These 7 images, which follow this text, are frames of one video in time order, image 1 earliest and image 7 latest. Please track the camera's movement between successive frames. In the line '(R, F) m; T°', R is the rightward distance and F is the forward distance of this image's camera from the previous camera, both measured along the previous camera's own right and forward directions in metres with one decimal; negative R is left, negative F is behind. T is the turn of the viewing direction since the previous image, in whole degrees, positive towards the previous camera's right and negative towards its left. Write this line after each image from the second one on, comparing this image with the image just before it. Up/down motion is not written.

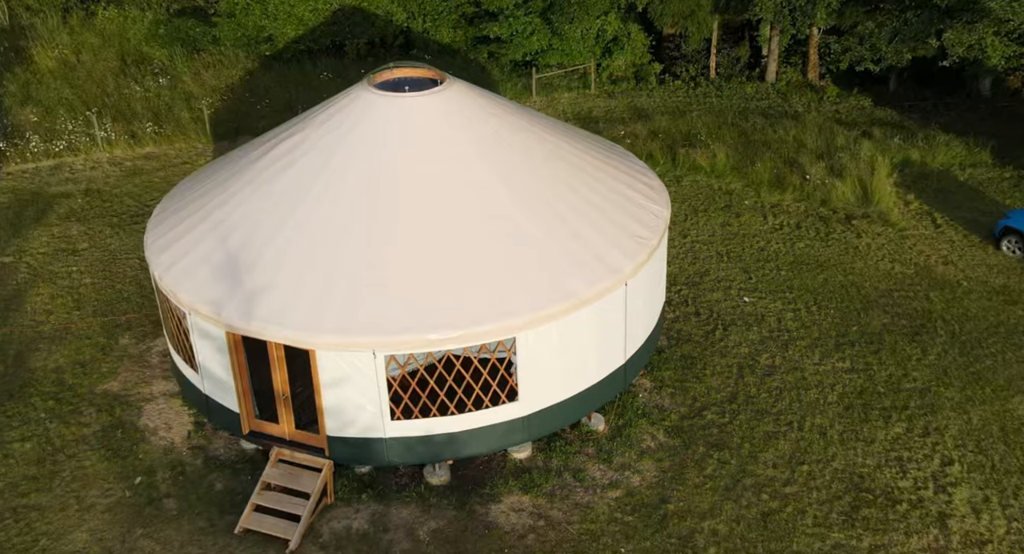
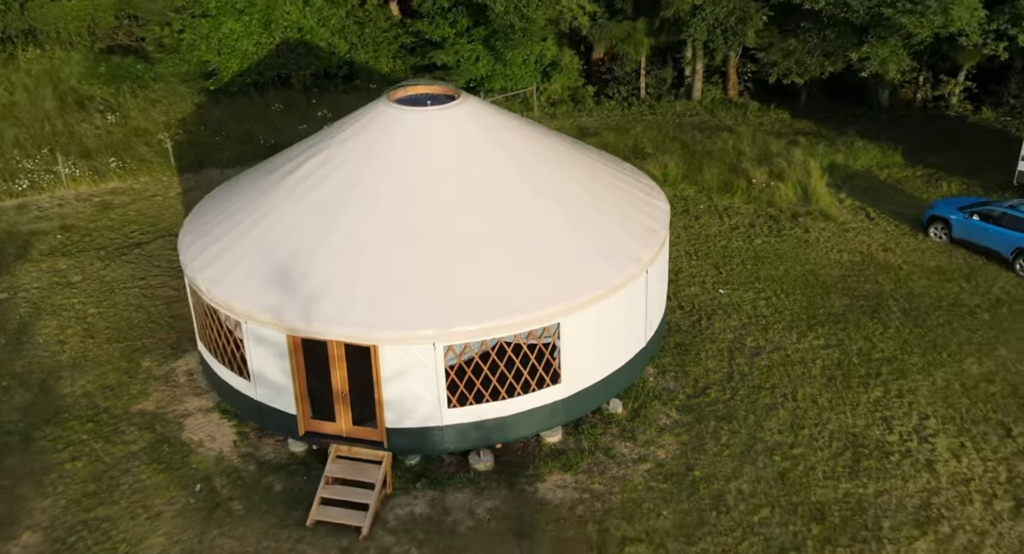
(-1.4, -0.6) m; +6°
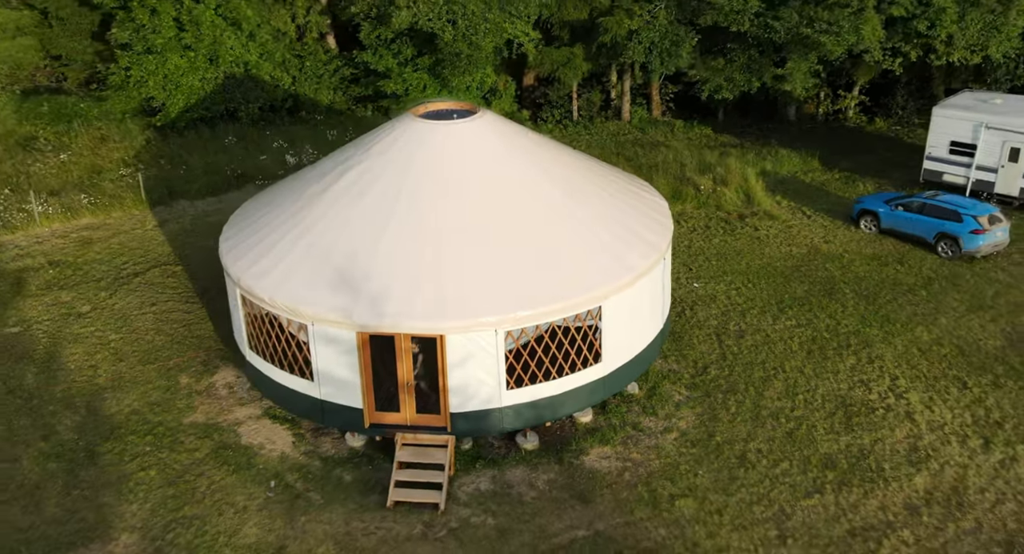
(-1.7, -0.8) m; +7°
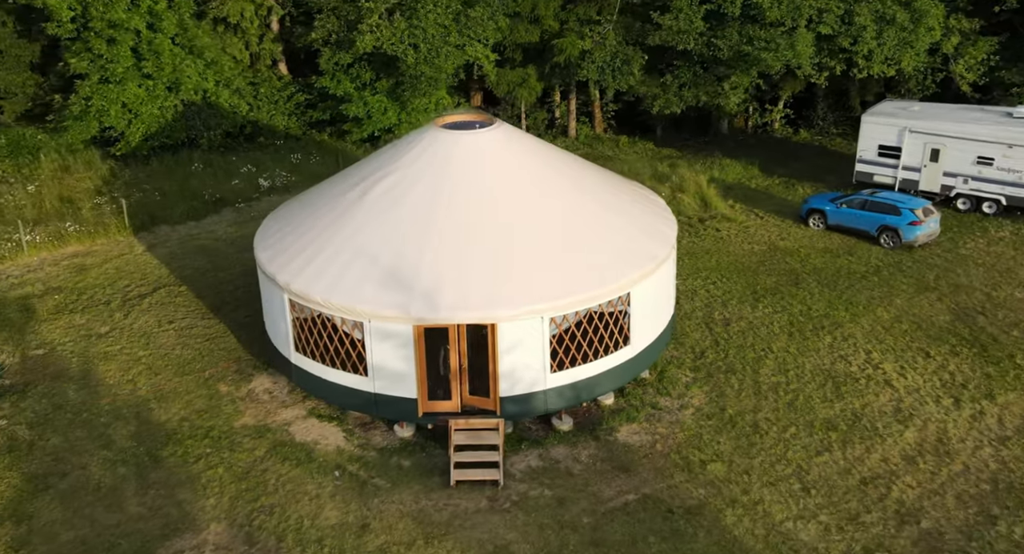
(-1.5, -0.7) m; +6°
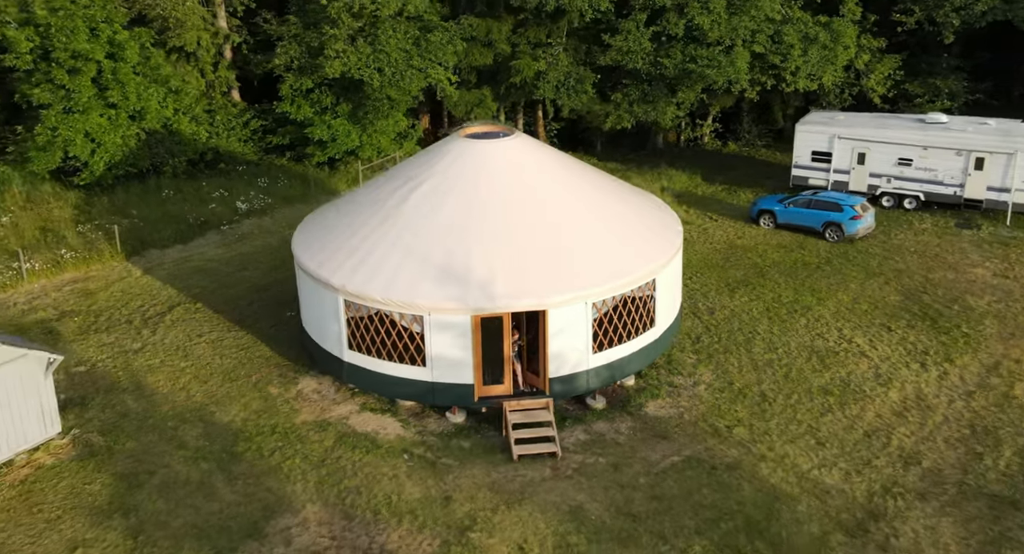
(-1.8, -0.9) m; +6°
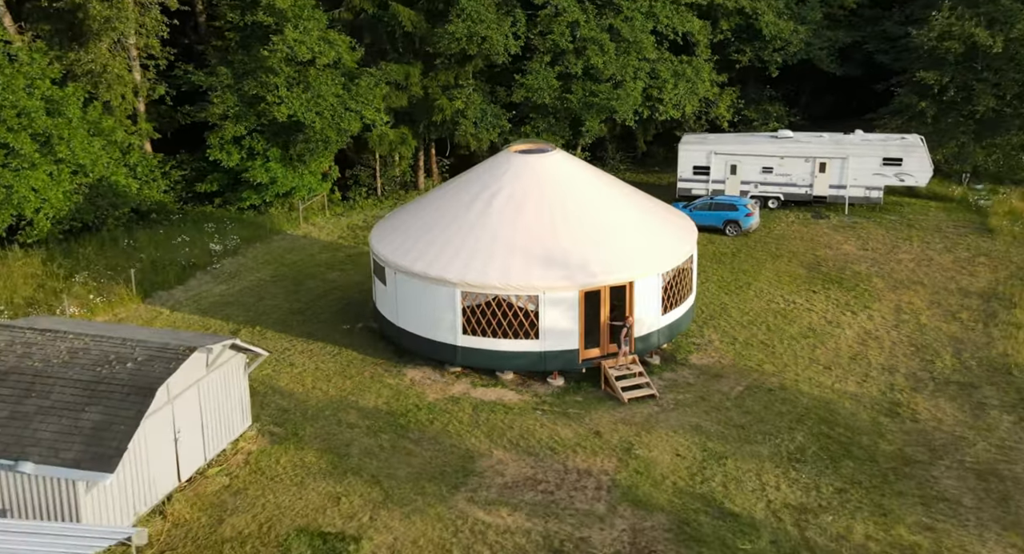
(-4.6, -1.7) m; +14°
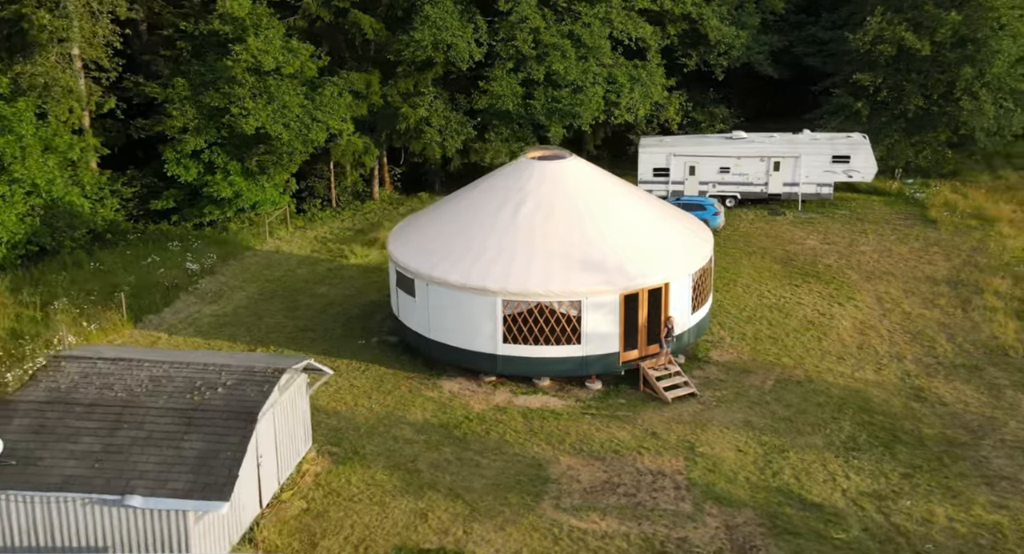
(-2.0, +0.2) m; +6°
